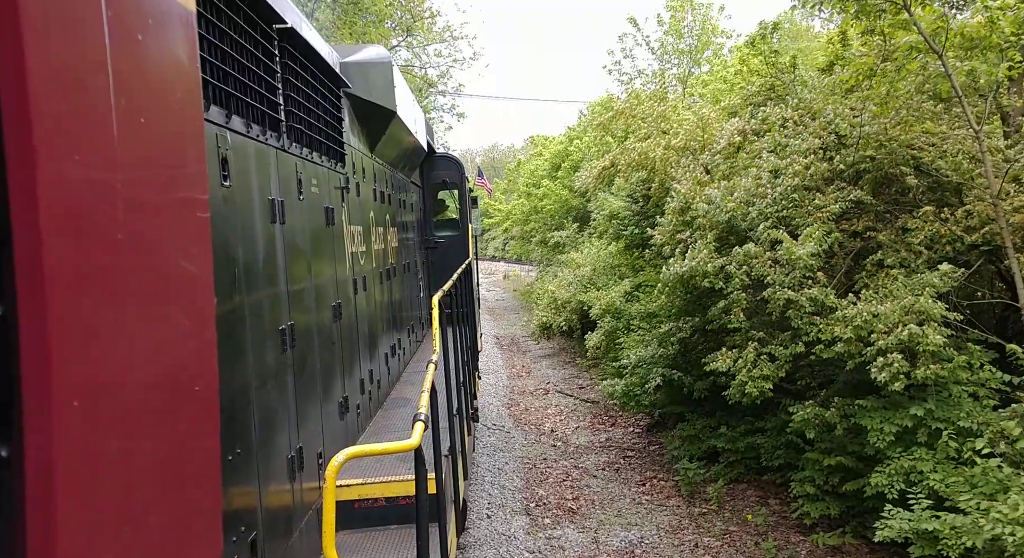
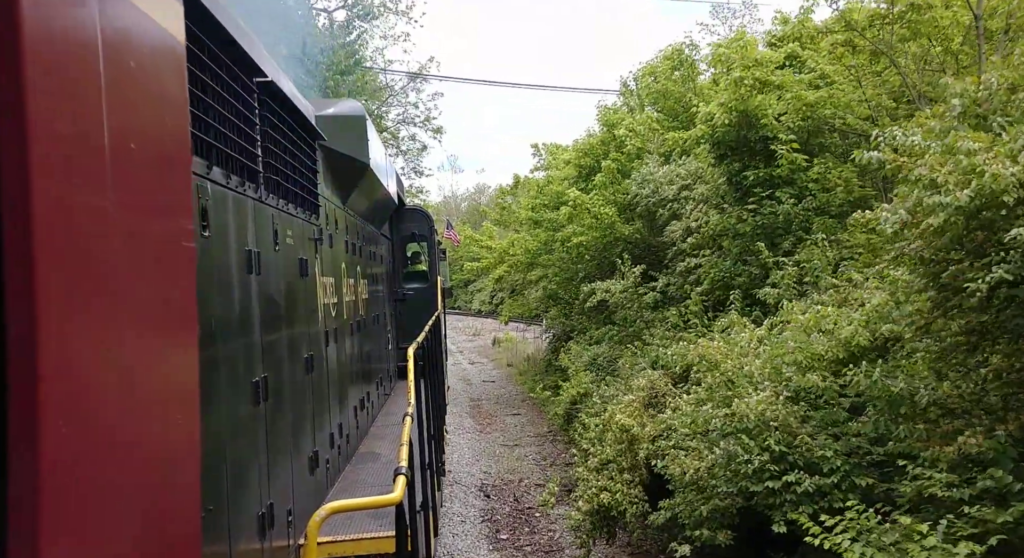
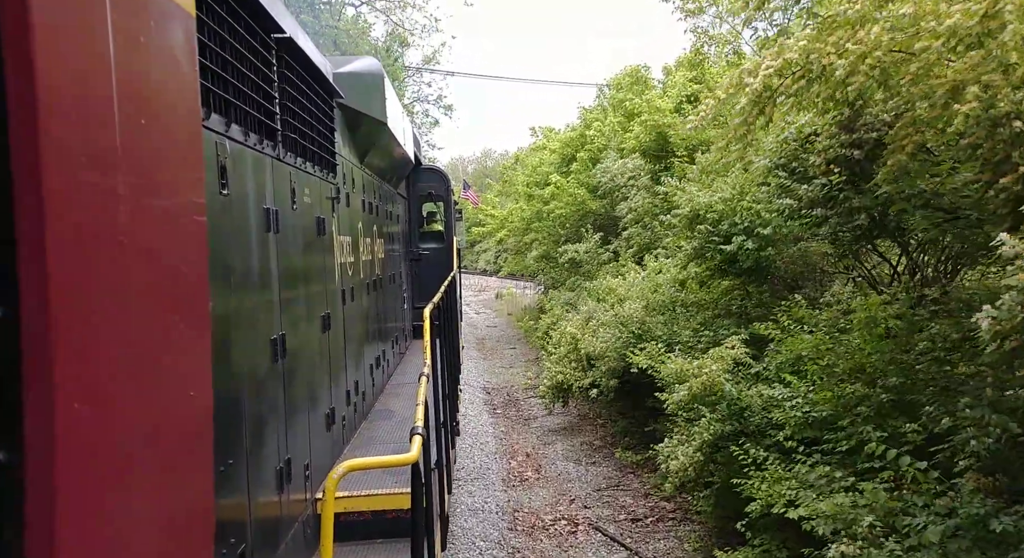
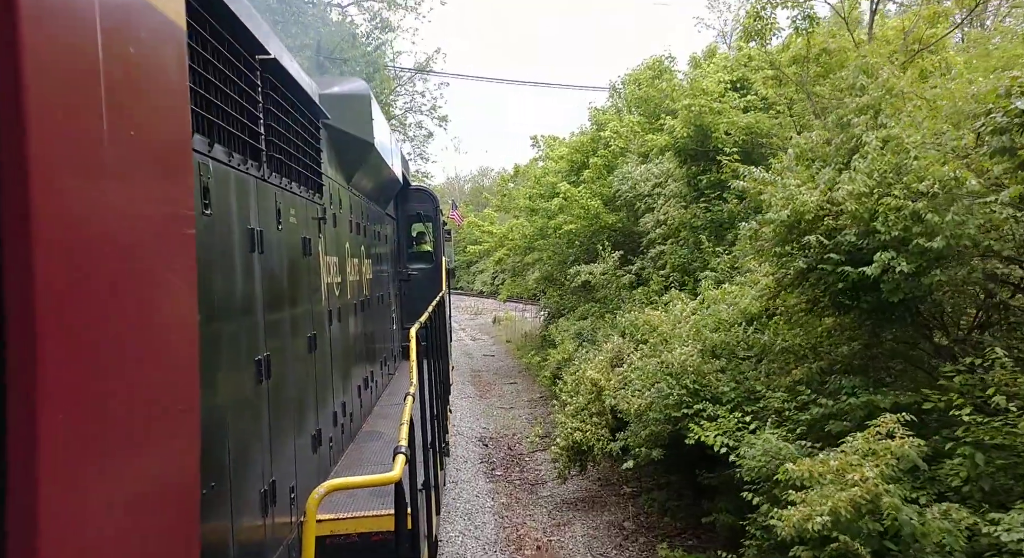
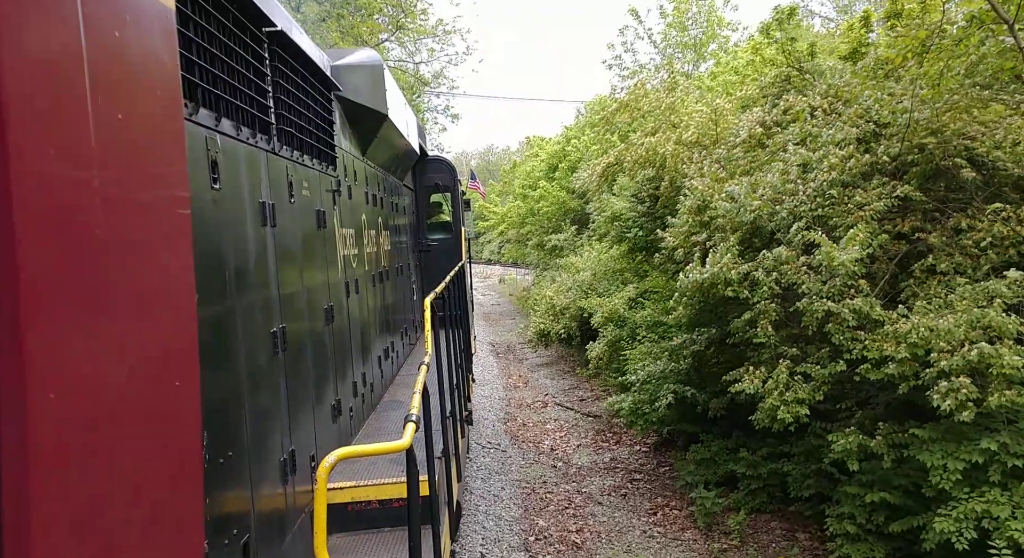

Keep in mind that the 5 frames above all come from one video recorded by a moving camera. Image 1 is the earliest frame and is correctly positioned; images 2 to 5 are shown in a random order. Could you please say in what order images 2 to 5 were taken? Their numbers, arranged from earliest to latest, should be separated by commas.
5, 3, 4, 2
